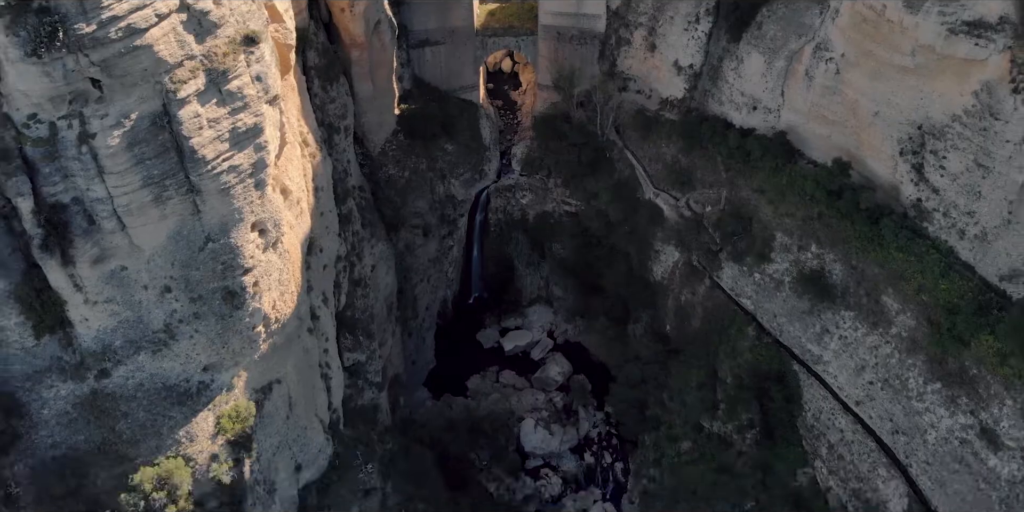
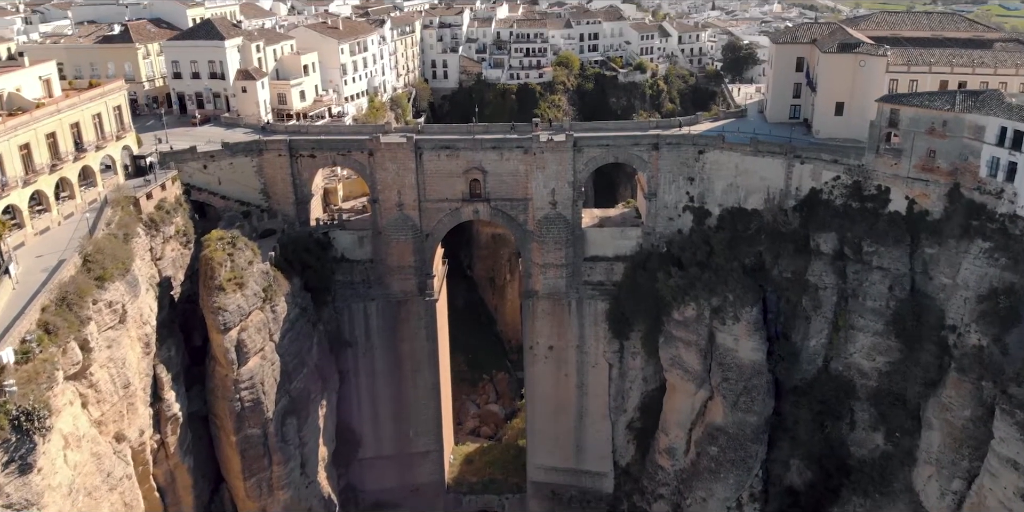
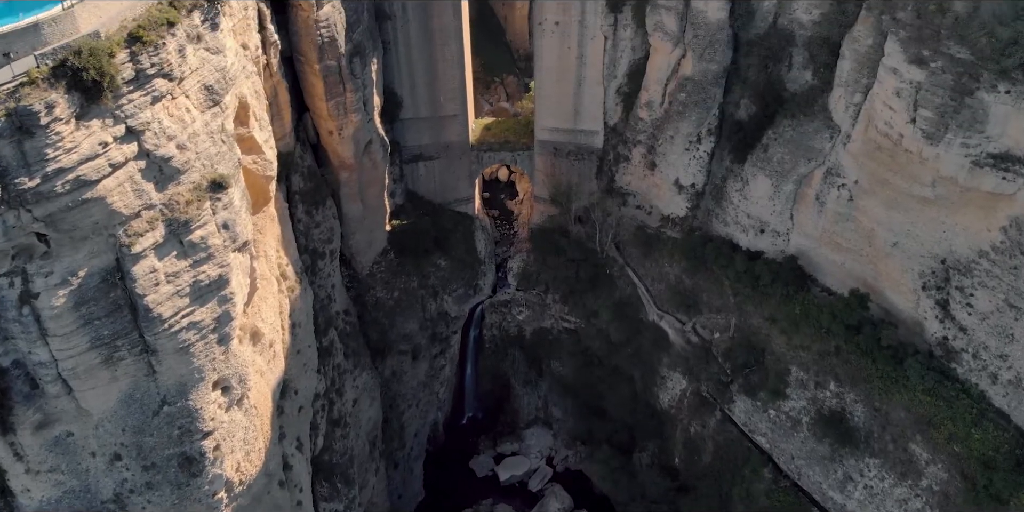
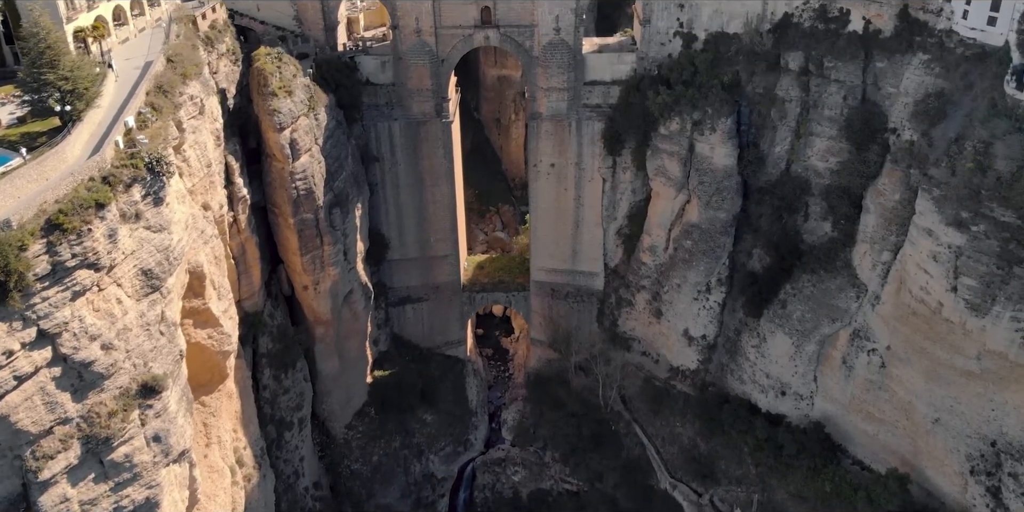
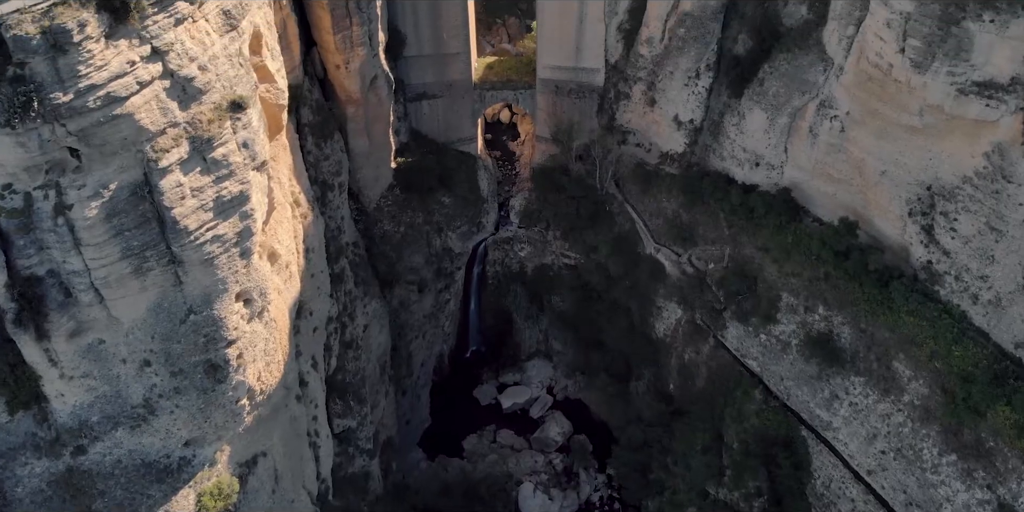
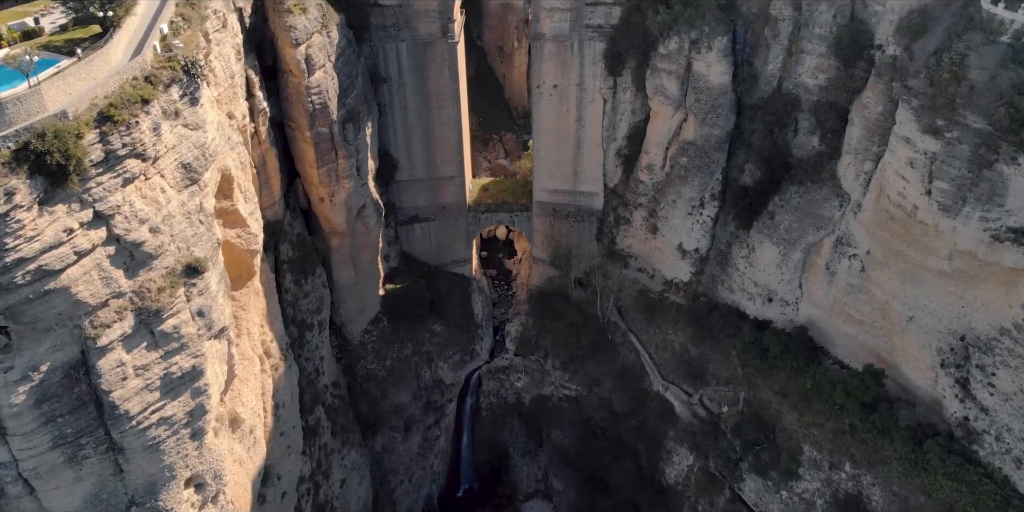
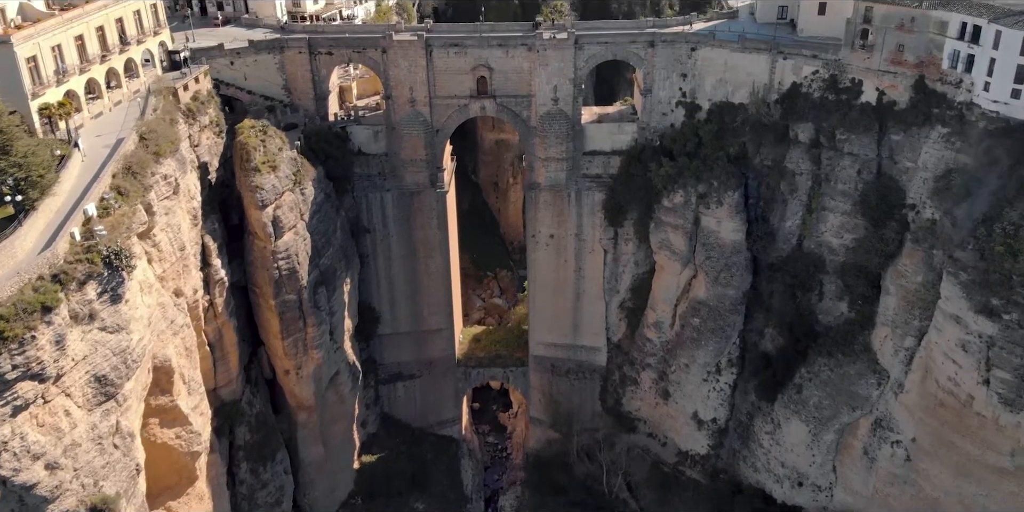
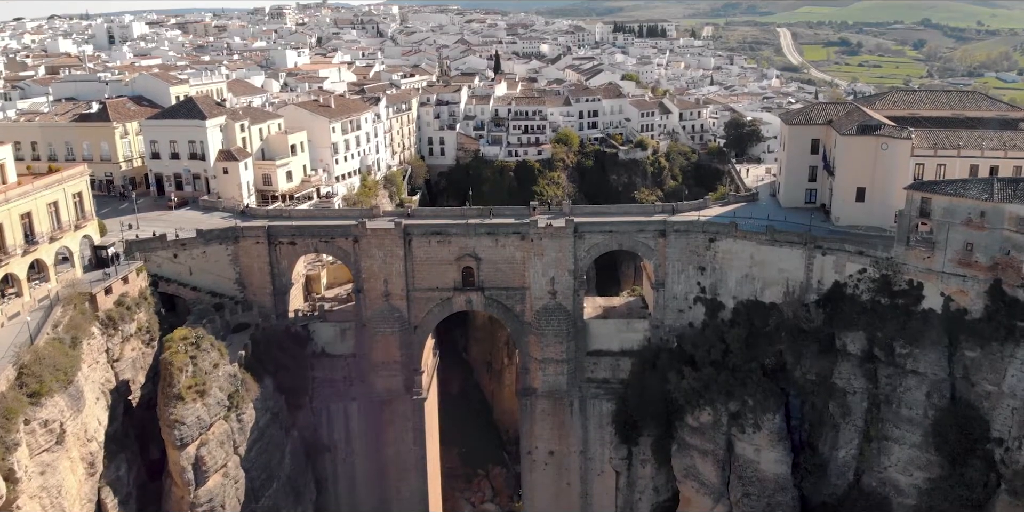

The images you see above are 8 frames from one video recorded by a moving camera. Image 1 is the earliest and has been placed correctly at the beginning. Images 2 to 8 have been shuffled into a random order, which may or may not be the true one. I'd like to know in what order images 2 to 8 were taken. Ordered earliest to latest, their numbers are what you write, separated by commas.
5, 3, 6, 4, 7, 2, 8
